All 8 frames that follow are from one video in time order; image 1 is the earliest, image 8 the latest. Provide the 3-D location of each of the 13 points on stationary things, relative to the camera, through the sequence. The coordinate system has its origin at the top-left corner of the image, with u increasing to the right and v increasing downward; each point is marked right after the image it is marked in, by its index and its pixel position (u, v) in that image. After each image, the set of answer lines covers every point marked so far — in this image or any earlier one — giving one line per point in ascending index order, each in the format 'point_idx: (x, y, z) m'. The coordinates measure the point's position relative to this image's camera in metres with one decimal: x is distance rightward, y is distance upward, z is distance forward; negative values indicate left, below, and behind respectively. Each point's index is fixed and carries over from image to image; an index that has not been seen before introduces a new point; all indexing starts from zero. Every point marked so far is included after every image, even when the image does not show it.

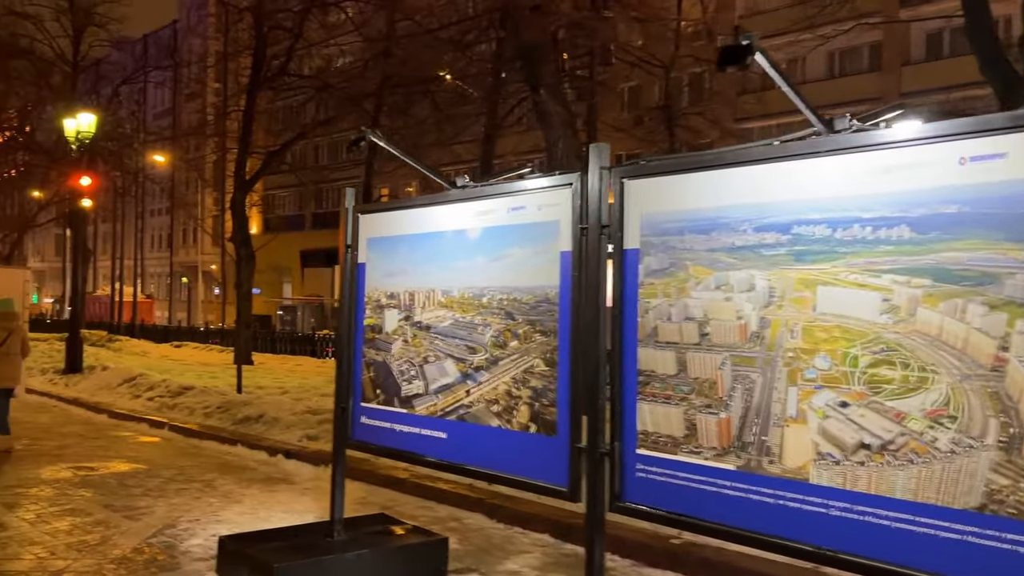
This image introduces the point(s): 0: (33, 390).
0: (-8.2, -1.7, +14.4) m
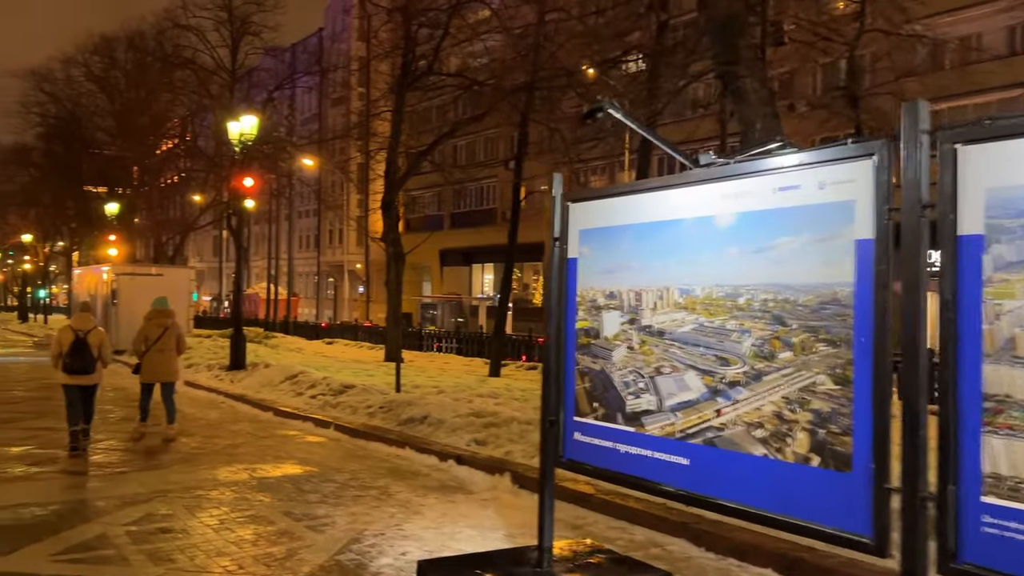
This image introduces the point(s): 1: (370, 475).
0: (-5.5, -1.7, +14.8) m
1: (-1.3, -1.7, +7.5) m
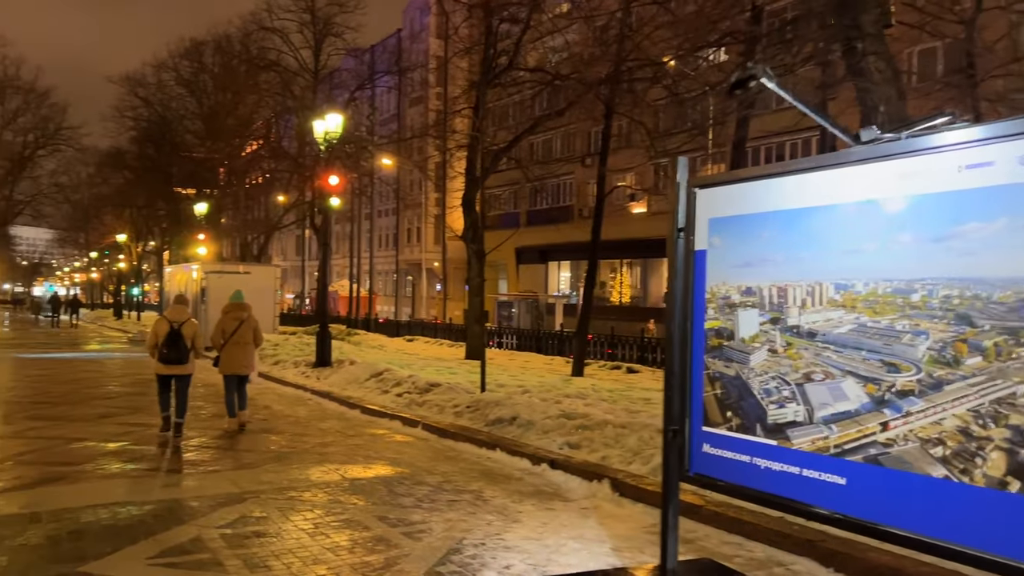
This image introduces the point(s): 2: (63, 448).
0: (-4.0, -1.6, +14.9) m
1: (-0.4, -1.6, +7.2) m
2: (-4.5, -1.6, +8.4) m
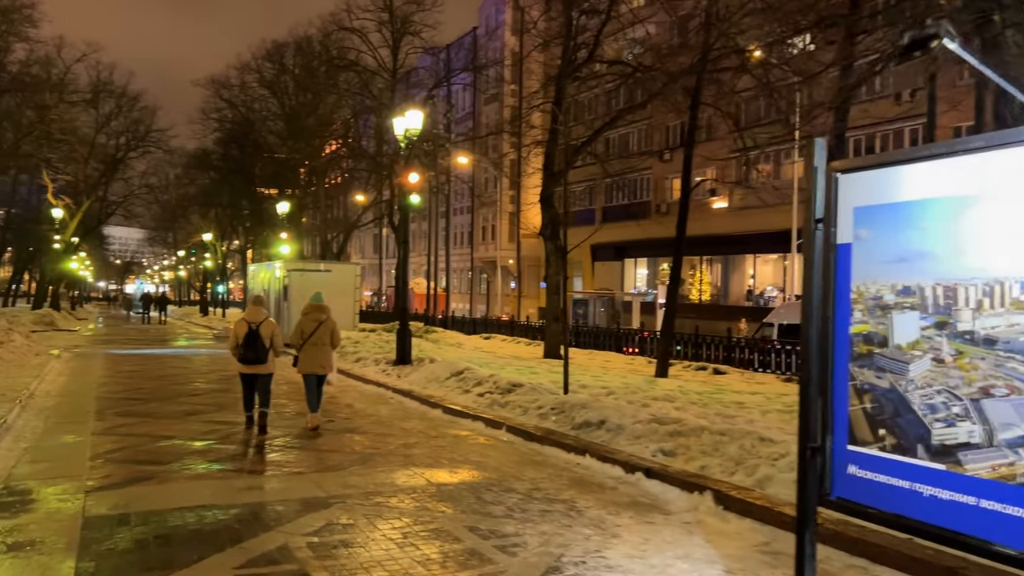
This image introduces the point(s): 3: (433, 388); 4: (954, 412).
0: (-2.5, -1.6, +14.8) m
1: (+0.3, -1.6, +6.9) m
2: (-3.6, -1.6, +8.4) m
3: (-1.2, -1.6, +13.2) m
4: (+1.5, -0.4, +3.0) m
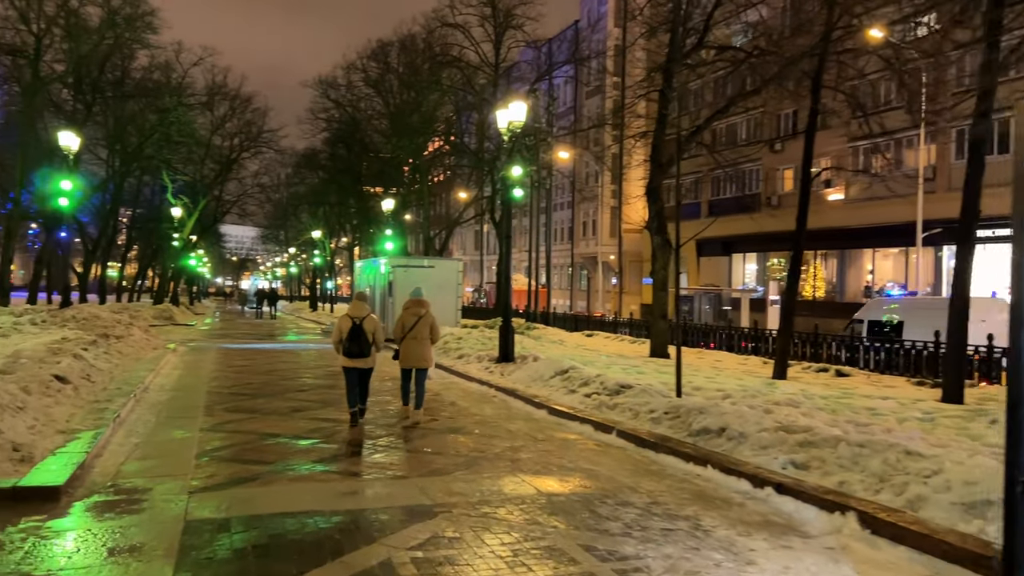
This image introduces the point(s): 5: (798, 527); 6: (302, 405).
0: (-0.7, -1.5, +14.6) m
1: (+1.2, -1.6, +6.3) m
2: (-2.5, -1.5, +8.3) m
3: (+0.4, -1.5, +12.8) m
4: (+1.9, -0.4, +2.3) m
5: (+1.9, -1.6, +5.7) m
6: (-2.8, -1.5, +11.2) m
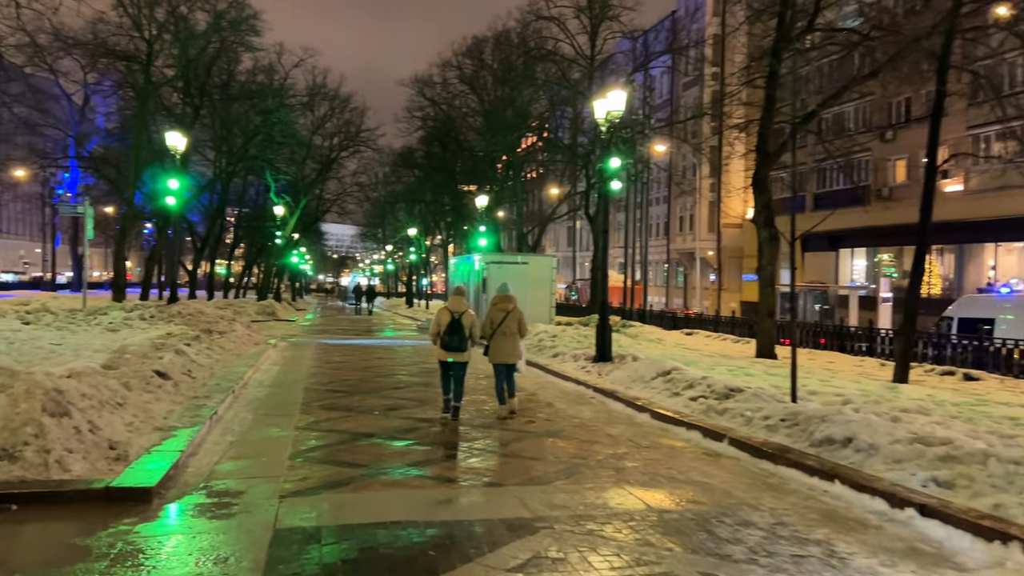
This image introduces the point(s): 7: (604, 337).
0: (+1.0, -1.5, +14.1) m
1: (+1.9, -1.6, +5.7) m
2: (-1.6, -1.5, +8.1) m
3: (+1.8, -1.5, +12.2) m
4: (+2.2, -0.4, +1.6) m
5: (+2.6, -1.6, +5.0) m
6: (-1.5, -1.5, +10.9) m
7: (+1.6, -0.9, +14.9) m
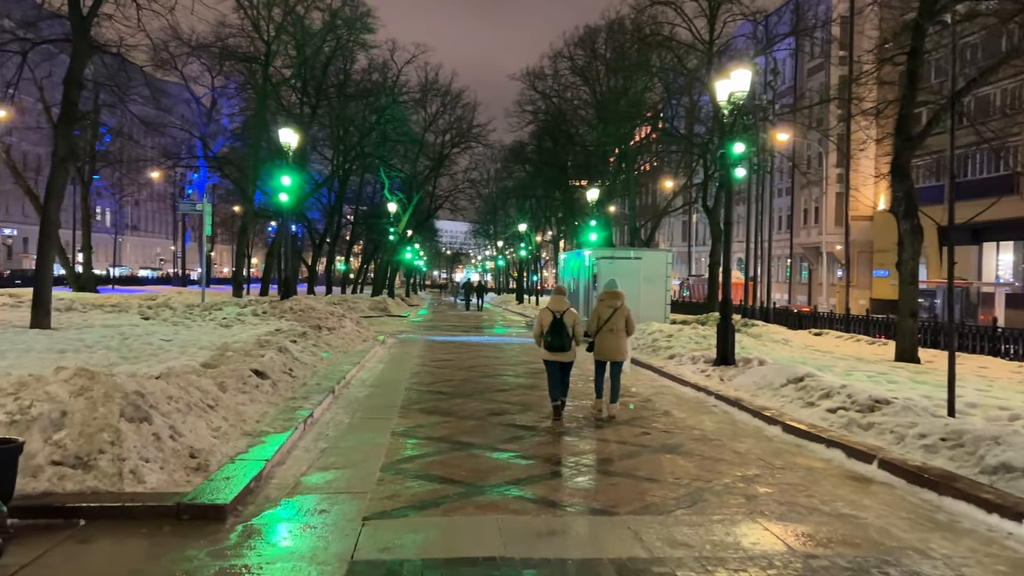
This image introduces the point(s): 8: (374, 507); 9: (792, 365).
0: (+2.7, -1.4, +13.0) m
1: (+2.6, -1.5, +4.6) m
2: (-0.6, -1.5, +7.4) m
3: (+3.3, -1.4, +11.1) m
4: (+2.3, -0.4, +0.5) m
5: (+3.1, -1.6, +3.8) m
6: (-0.1, -1.5, +10.2) m
7: (+3.5, -0.8, +13.8) m
8: (-0.9, -1.5, +5.8) m
9: (+4.2, -1.2, +12.7) m
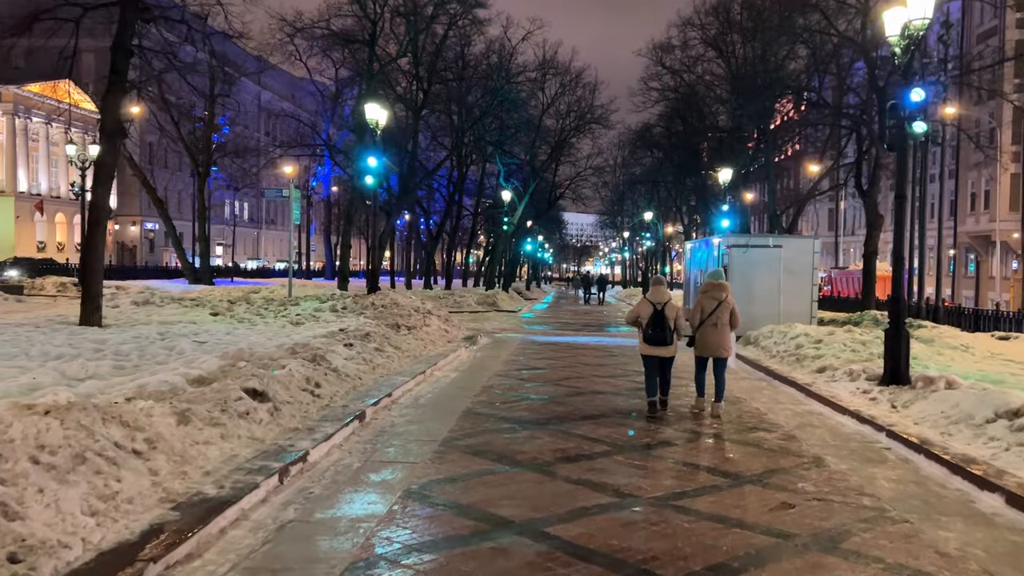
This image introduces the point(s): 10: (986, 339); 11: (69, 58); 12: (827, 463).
0: (+3.8, -1.4, +9.8) m
1: (+2.4, -1.6, +1.4) m
2: (-0.3, -1.4, +4.7) m
3: (+4.2, -1.4, +7.7) m
4: (+1.5, -0.5, -2.6) m
5: (+2.8, -1.6, +0.6) m
6: (+0.6, -1.4, +7.4) m
7: (+4.8, -0.7, +10.4) m
8: (-0.9, -1.5, +3.1) m
9: (+5.3, -1.1, +9.2) m
10: (+10.7, -1.2, +18.9) m
11: (-8.1, +4.2, +15.6) m
12: (+2.7, -1.5, +7.3) m
